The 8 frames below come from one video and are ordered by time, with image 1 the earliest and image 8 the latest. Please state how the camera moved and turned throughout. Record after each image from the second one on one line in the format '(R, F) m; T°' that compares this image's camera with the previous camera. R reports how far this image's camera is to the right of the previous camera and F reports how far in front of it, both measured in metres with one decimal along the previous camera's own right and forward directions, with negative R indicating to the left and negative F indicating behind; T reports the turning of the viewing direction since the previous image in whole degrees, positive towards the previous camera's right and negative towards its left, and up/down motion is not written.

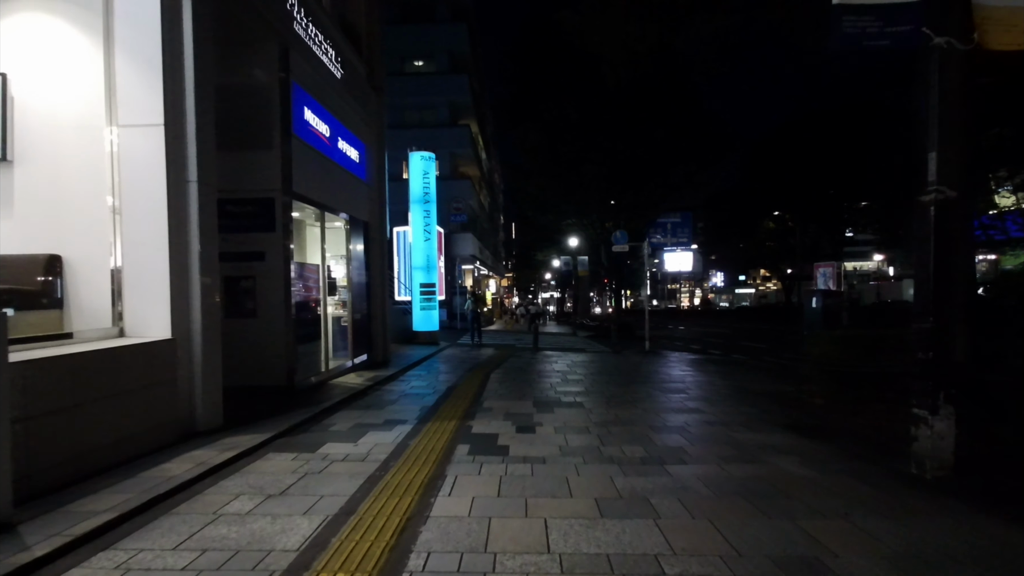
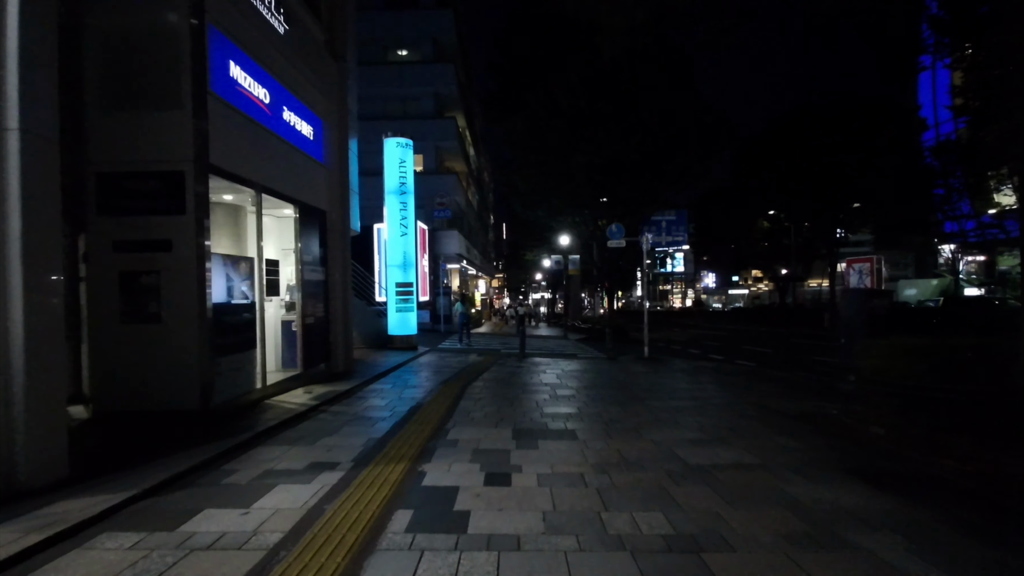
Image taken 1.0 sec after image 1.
(+0.3, +2.3) m; +1°
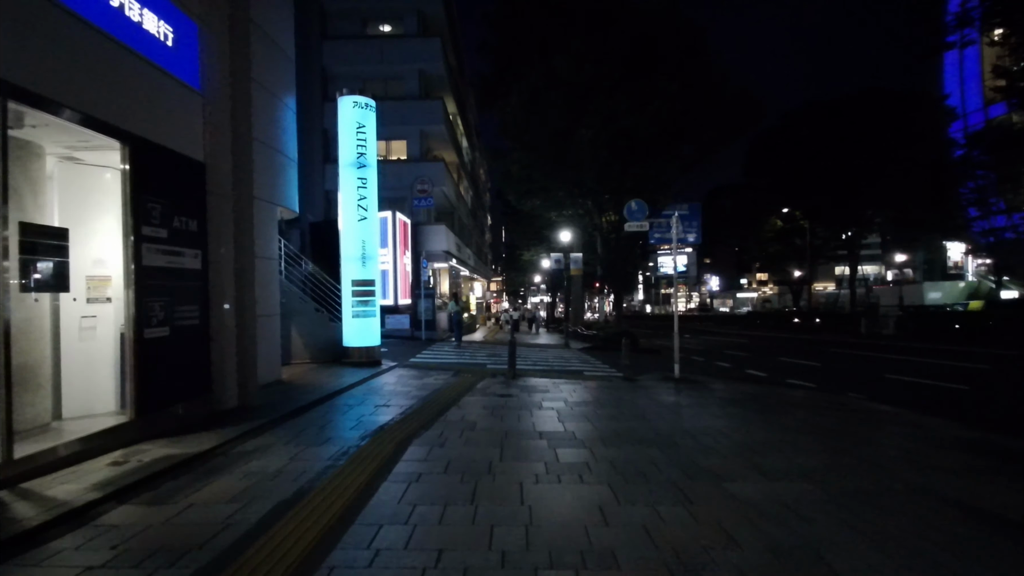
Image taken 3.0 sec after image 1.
(+0.4, +5.2) m; 0°
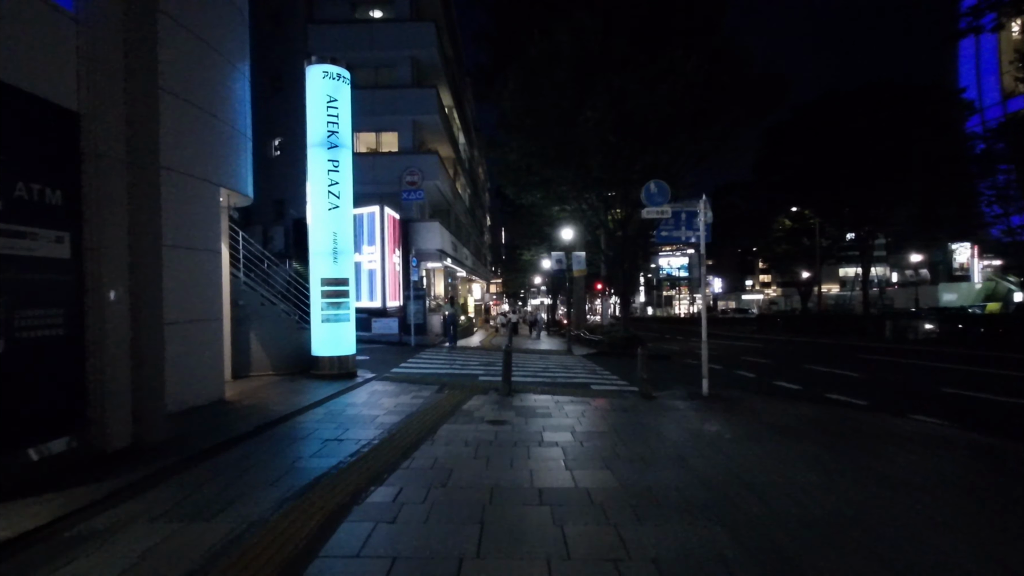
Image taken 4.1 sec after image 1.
(+0.2, +2.7) m; 0°
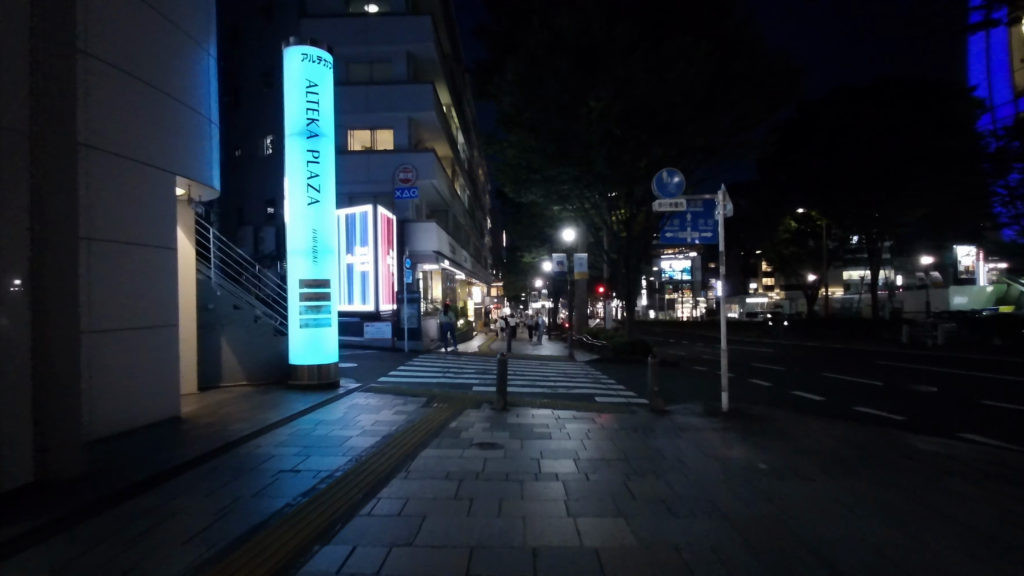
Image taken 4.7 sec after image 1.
(+0.2, +1.4) m; 0°
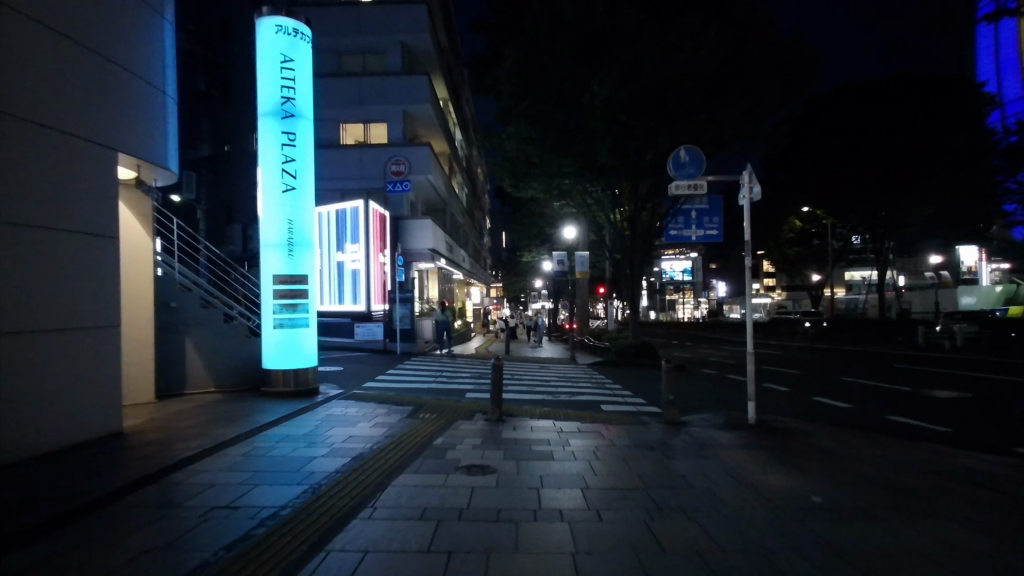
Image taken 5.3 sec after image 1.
(+0.1, +1.4) m; 0°
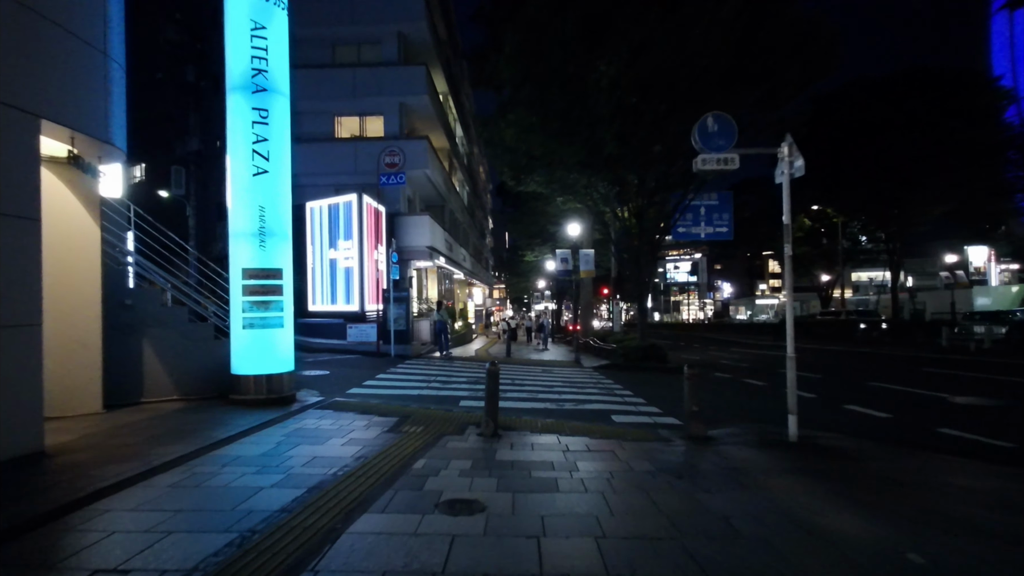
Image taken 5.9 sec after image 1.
(+0.1, +1.5) m; 0°
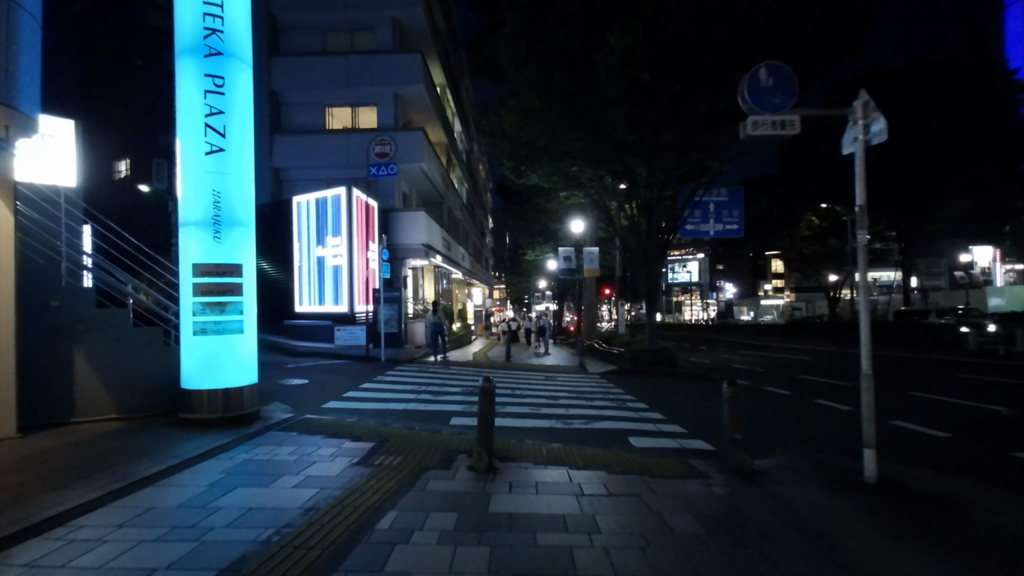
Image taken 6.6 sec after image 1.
(0.0, +1.8) m; 0°
